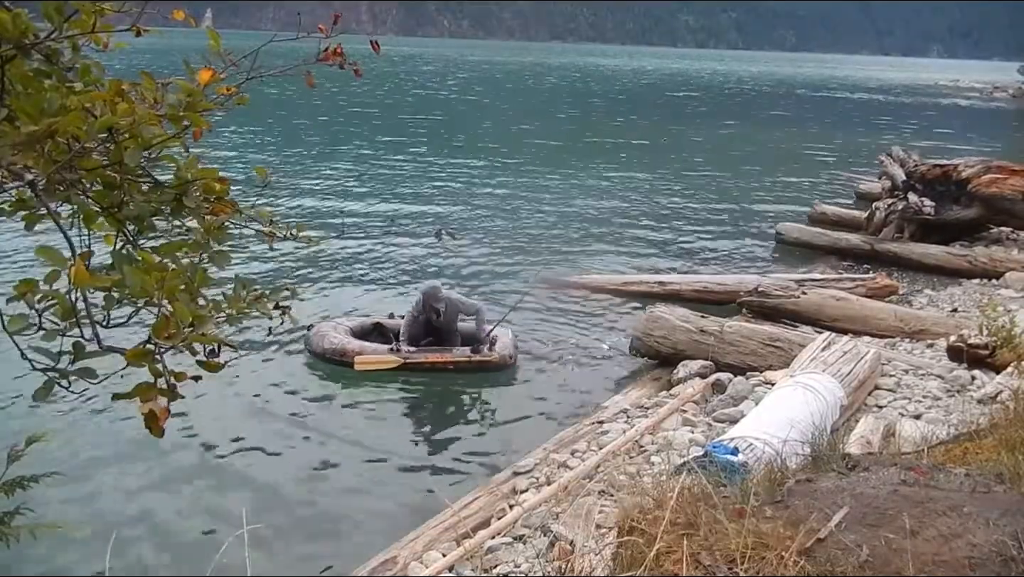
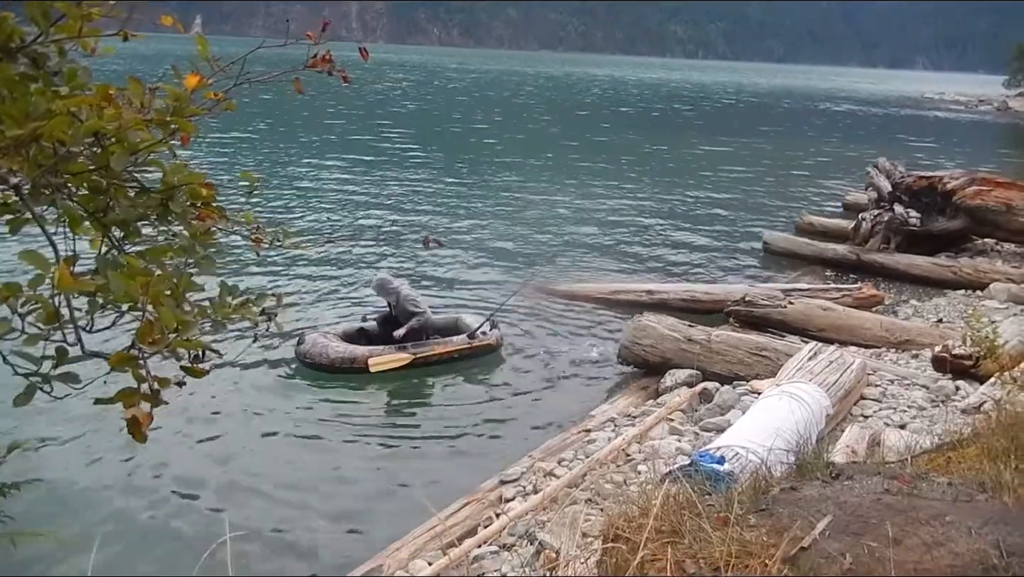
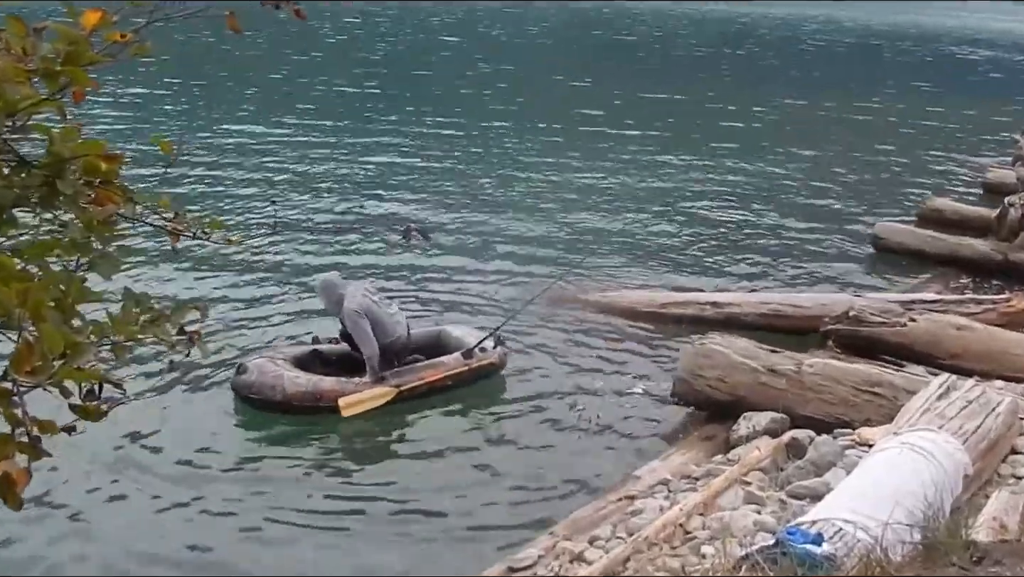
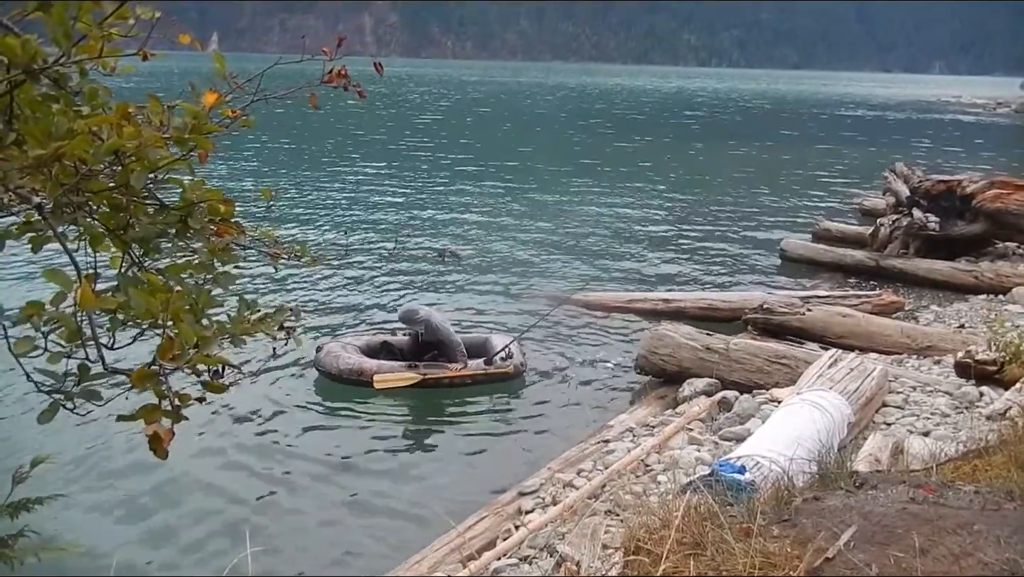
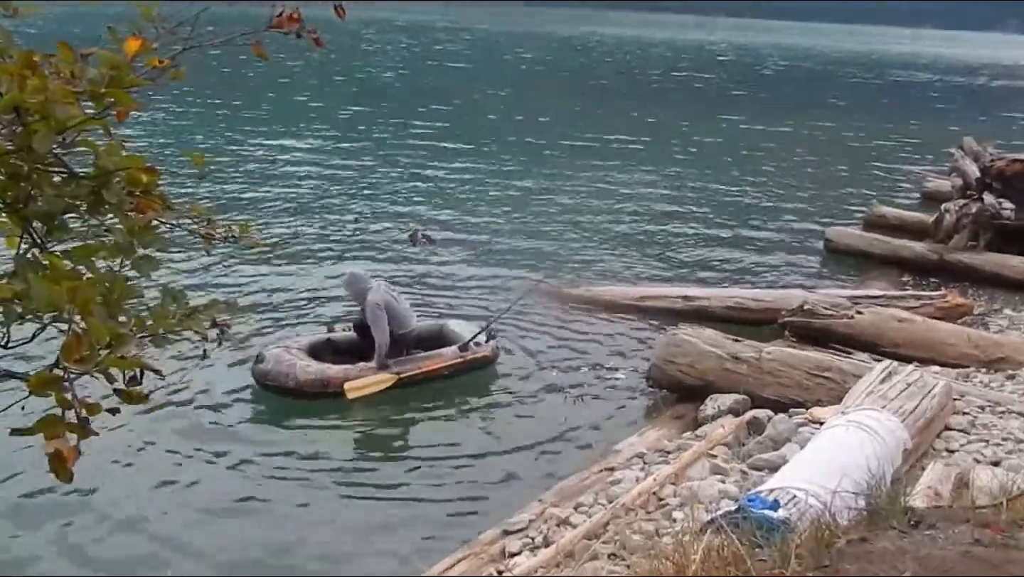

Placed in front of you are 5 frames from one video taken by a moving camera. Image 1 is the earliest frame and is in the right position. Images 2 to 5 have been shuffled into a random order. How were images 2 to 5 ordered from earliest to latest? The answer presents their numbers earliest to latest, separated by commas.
4, 2, 5, 3
